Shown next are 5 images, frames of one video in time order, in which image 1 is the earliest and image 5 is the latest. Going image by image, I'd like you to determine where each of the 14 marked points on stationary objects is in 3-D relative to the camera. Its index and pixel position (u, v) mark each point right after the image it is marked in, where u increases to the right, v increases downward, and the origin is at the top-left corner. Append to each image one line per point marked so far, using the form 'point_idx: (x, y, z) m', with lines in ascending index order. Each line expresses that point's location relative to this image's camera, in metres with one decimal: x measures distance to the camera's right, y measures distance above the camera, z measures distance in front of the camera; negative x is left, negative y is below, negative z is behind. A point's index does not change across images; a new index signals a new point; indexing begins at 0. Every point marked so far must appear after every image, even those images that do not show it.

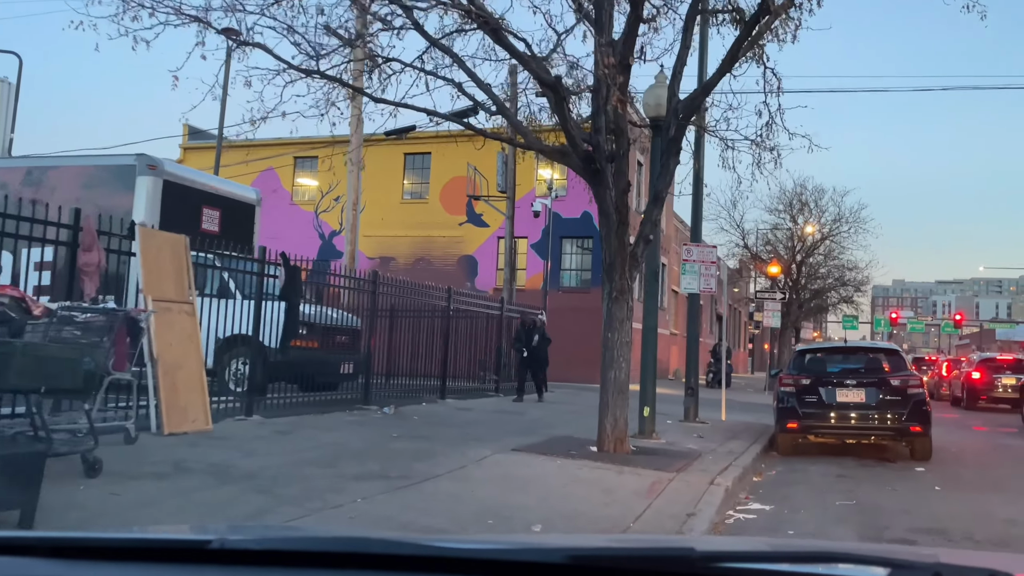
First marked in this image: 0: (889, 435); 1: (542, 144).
0: (+4.8, -1.9, +10.6) m
1: (+0.3, +1.6, +9.2) m
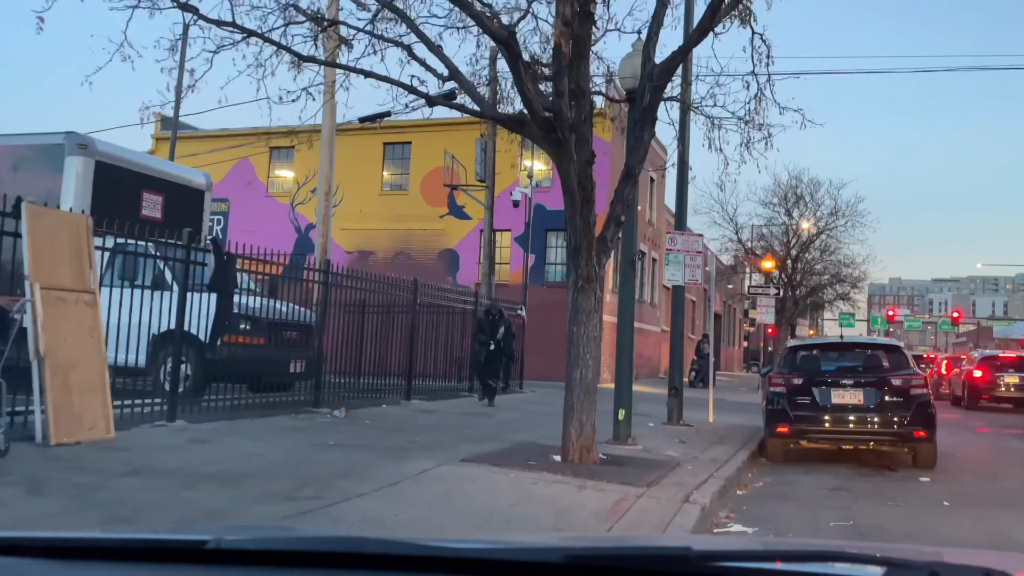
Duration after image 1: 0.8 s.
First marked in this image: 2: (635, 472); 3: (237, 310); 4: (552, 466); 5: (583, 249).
0: (+4.3, -1.7, +9.5) m
1: (-0.1, +1.7, +8.1) m
2: (+1.2, -1.8, +8.0) m
3: (-3.6, -0.3, +10.9) m
4: (+0.4, -1.7, +7.8) m
5: (+0.7, +0.4, +8.0) m
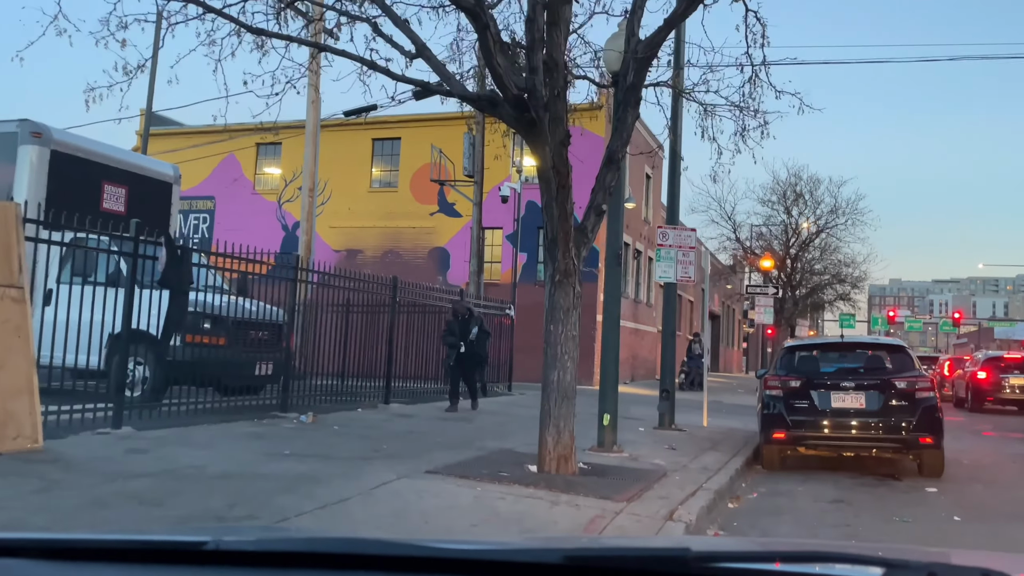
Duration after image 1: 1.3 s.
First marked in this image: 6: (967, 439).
0: (+4.0, -1.7, +8.8) m
1: (-0.4, +1.8, +7.5) m
2: (+0.9, -1.7, +7.3) m
3: (-3.9, -0.3, +10.2) m
4: (+0.1, -1.6, +7.1) m
5: (+0.4, +0.4, +7.4) m
6: (+8.3, -2.7, +15.1) m
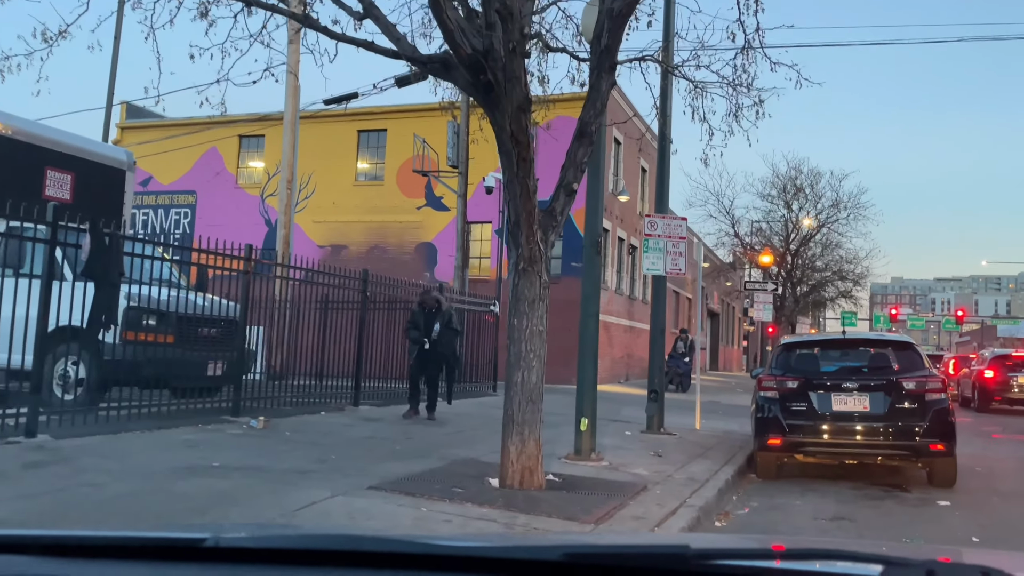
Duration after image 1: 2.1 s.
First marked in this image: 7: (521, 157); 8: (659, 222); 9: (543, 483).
0: (+3.7, -1.6, +8.0) m
1: (-0.7, +1.8, +6.6) m
2: (+0.6, -1.6, +6.4) m
3: (-4.2, -0.2, +9.4) m
4: (-0.2, -1.5, +6.3) m
5: (+0.1, +0.5, +6.5) m
6: (+7.9, -2.6, +14.2) m
7: (+0.1, +1.0, +6.2) m
8: (+2.1, +0.9, +11.7) m
9: (+0.2, -1.6, +6.7) m
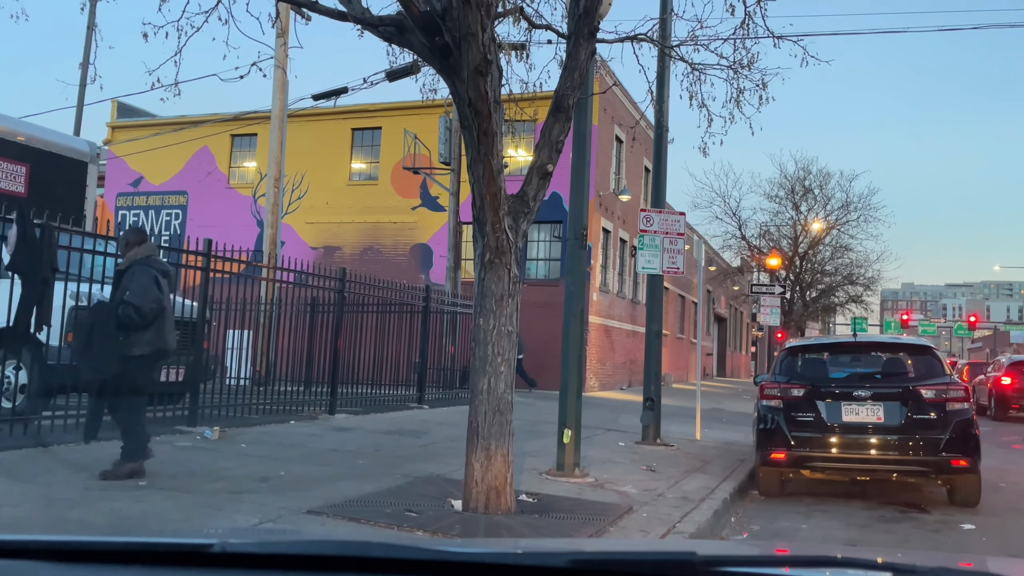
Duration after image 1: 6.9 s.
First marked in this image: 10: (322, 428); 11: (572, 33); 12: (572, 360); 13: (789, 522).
0: (+3.5, -1.6, +7.1) m
1: (-1.0, +1.9, +5.8) m
2: (+0.3, -1.6, +5.6) m
3: (-4.4, -0.1, +8.6) m
4: (-0.5, -1.5, +5.5) m
5: (-0.2, +0.5, +5.7) m
6: (+7.8, -2.6, +13.3) m
7: (-0.2, +1.0, +5.4) m
8: (+1.9, +0.9, +10.9) m
9: (0.0, -1.5, +5.9) m
10: (-2.3, -1.7, +10.2) m
11: (+0.5, +1.9, +6.3) m
12: (+0.6, -0.7, +7.8) m
13: (+2.3, -1.9, +6.9) m
